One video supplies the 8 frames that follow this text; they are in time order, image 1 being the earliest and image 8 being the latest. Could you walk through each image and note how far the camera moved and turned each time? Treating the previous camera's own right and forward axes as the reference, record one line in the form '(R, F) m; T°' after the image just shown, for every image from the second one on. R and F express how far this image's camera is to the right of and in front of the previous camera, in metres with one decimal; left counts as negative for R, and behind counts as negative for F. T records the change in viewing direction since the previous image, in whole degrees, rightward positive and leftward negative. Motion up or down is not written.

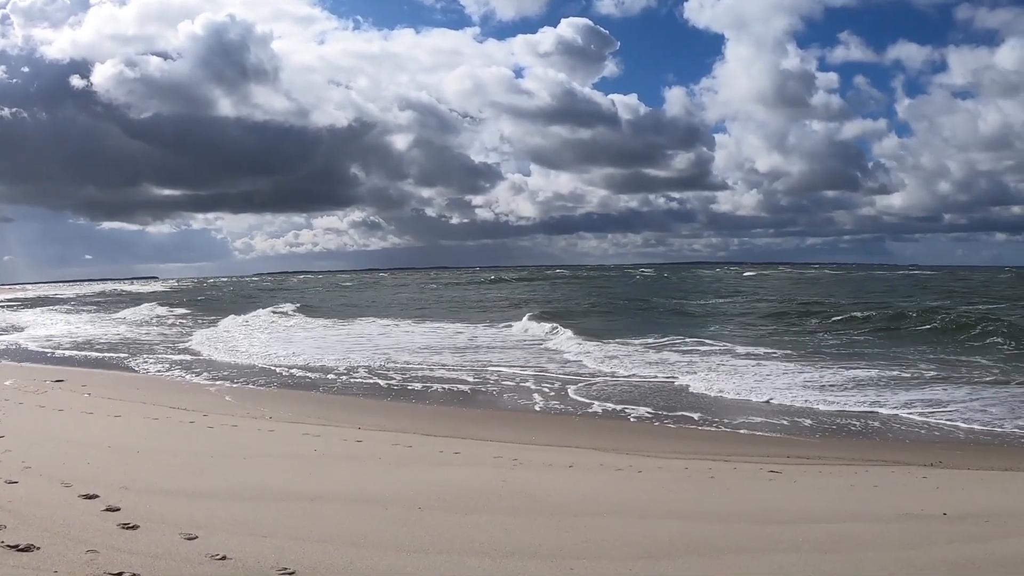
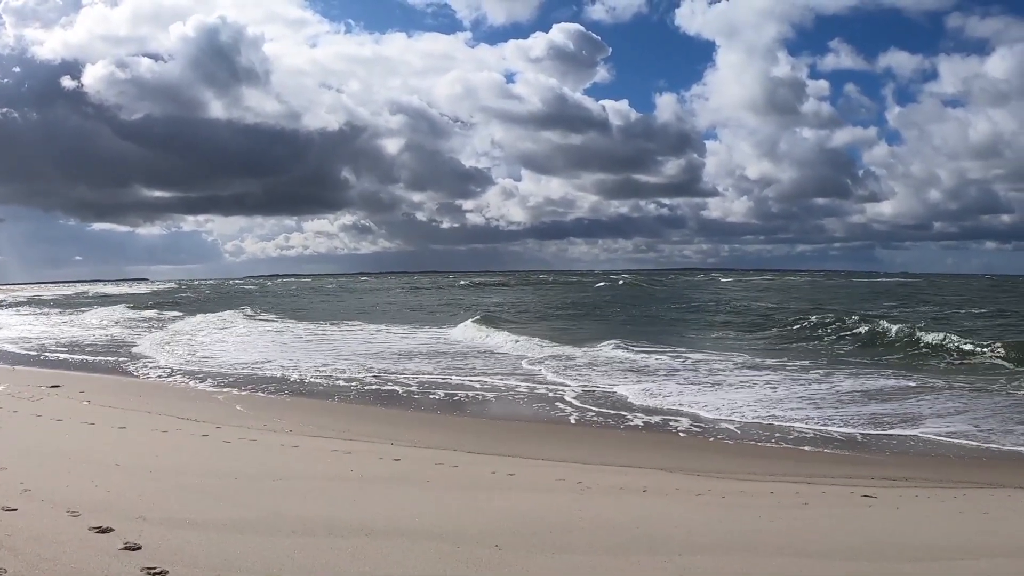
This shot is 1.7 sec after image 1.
(-0.6, +0.7) m; +1°
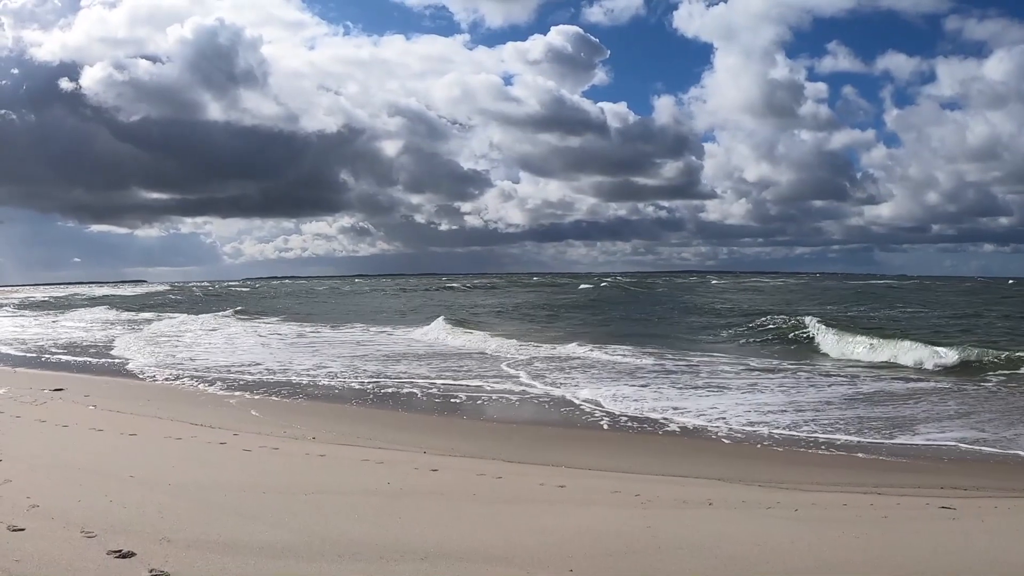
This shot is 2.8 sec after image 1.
(-0.4, +0.5) m; 0°
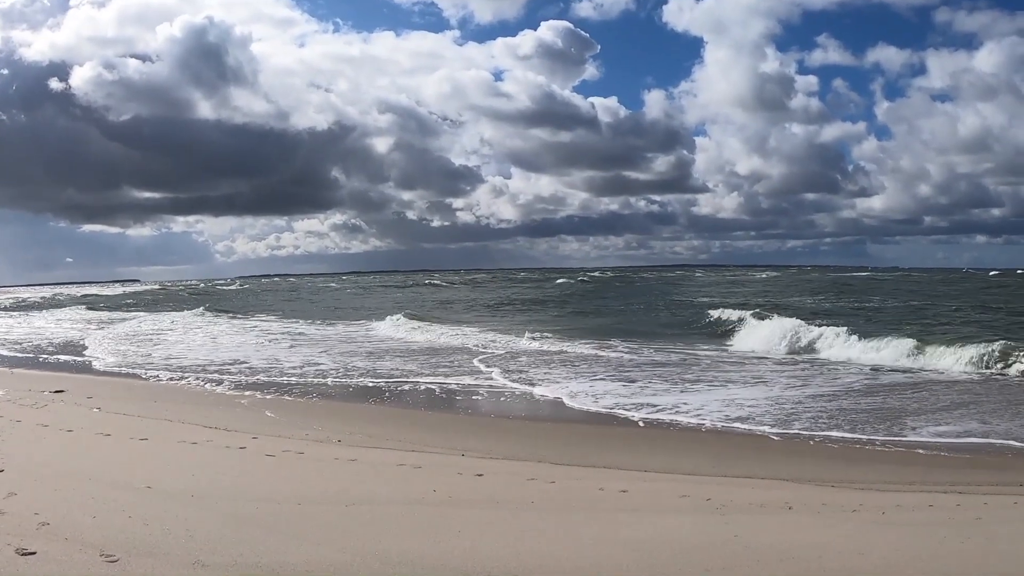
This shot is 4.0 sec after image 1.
(-0.5, +0.5) m; 0°
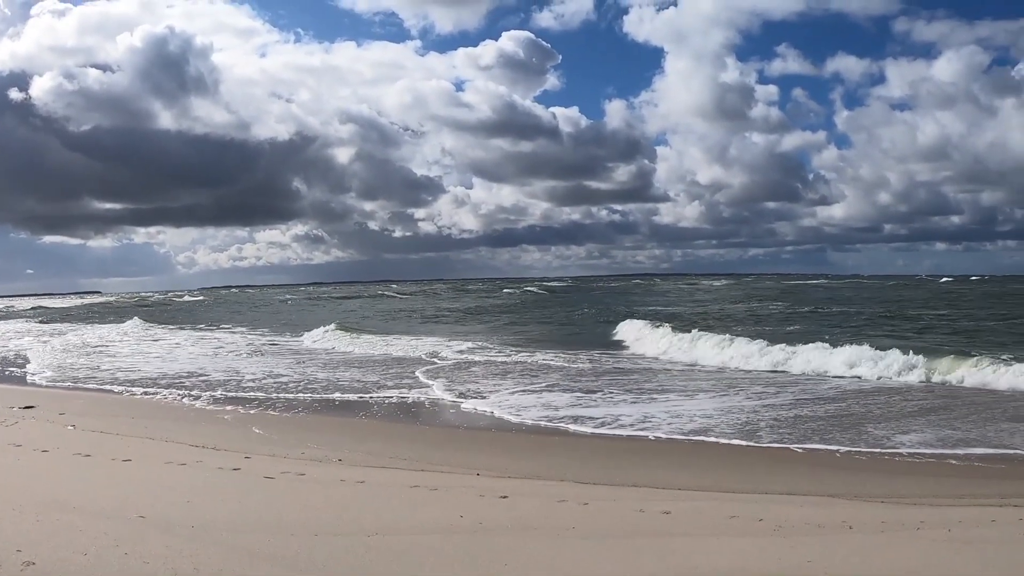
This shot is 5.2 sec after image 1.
(-0.4, +0.4) m; +2°
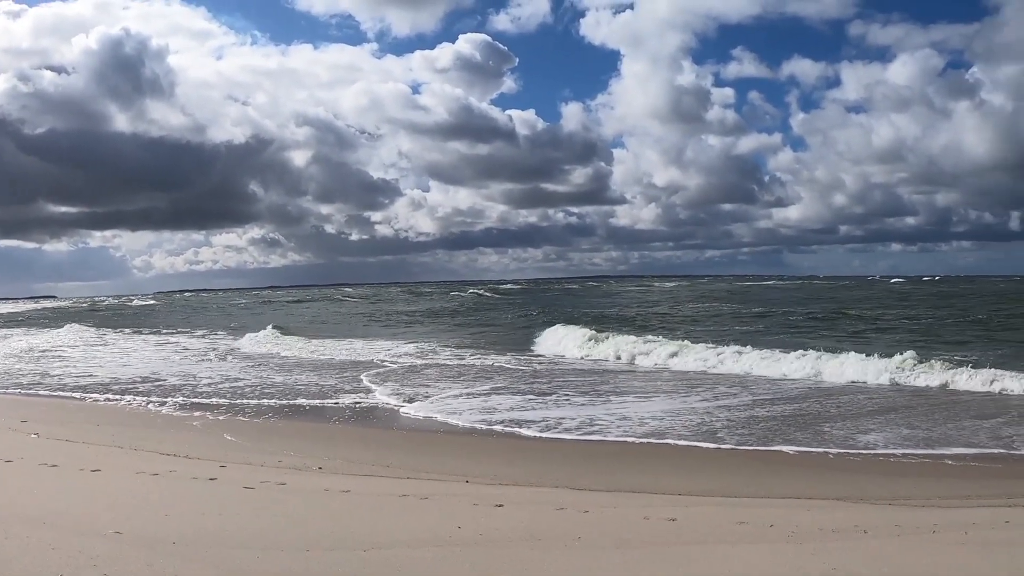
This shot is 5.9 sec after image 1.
(-0.2, +0.2) m; +3°
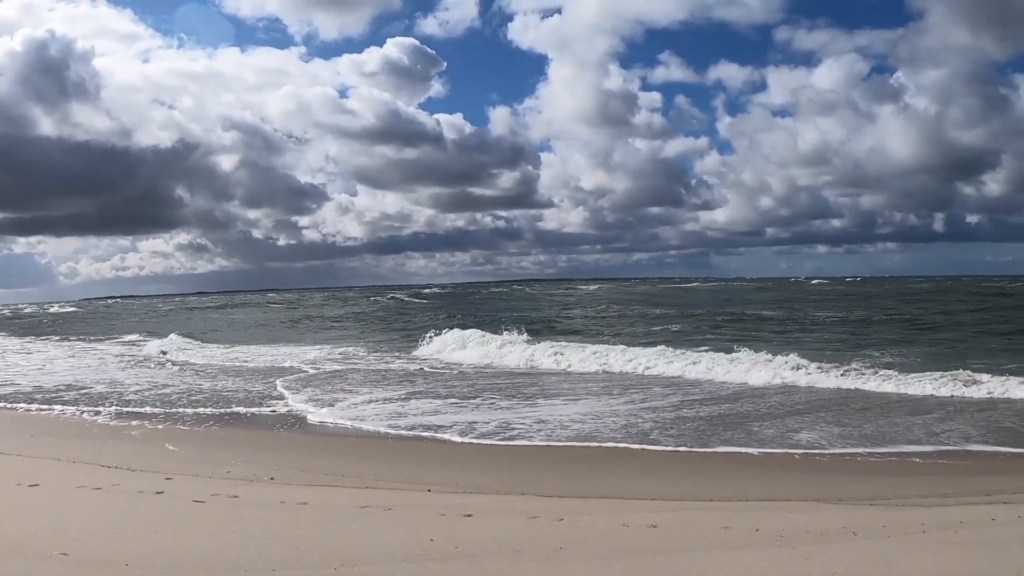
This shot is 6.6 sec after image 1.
(-0.2, +0.2) m; +4°
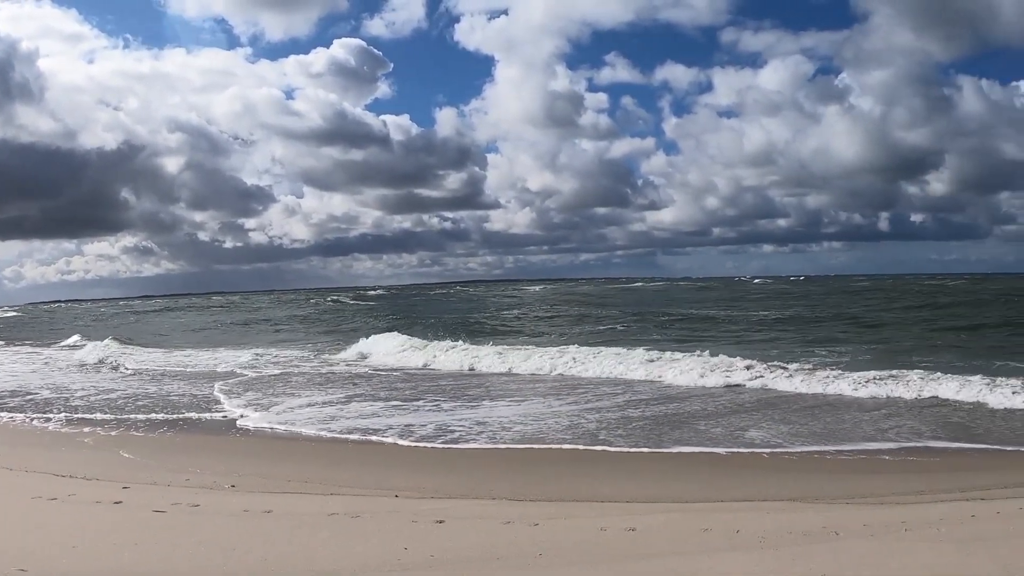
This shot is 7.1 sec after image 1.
(-0.1, +0.2) m; +3°
